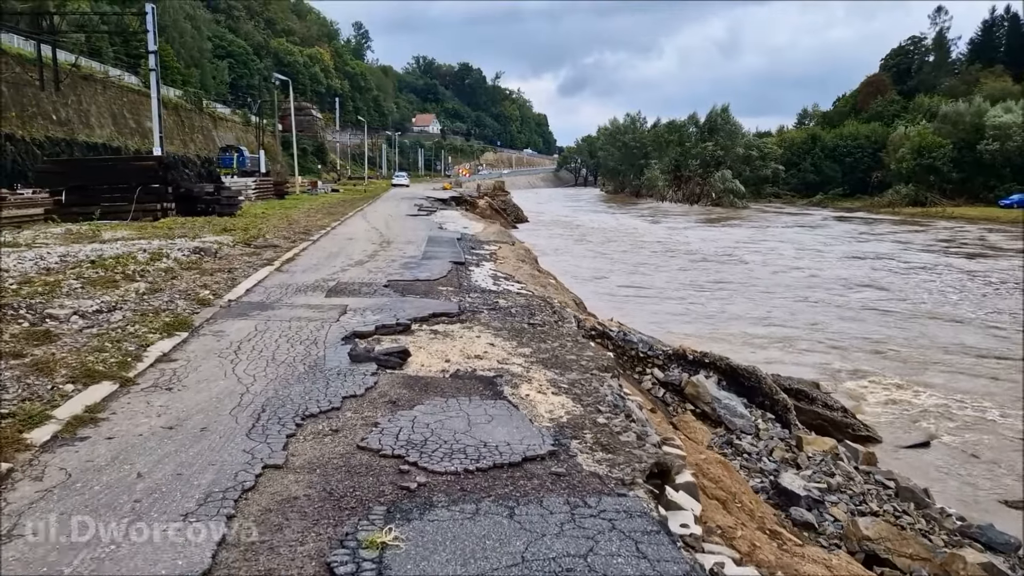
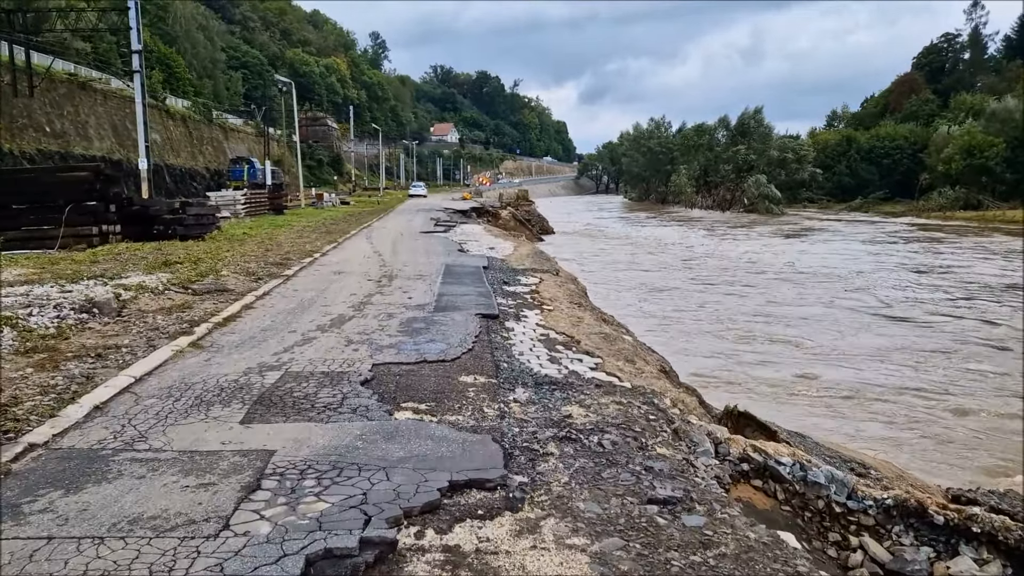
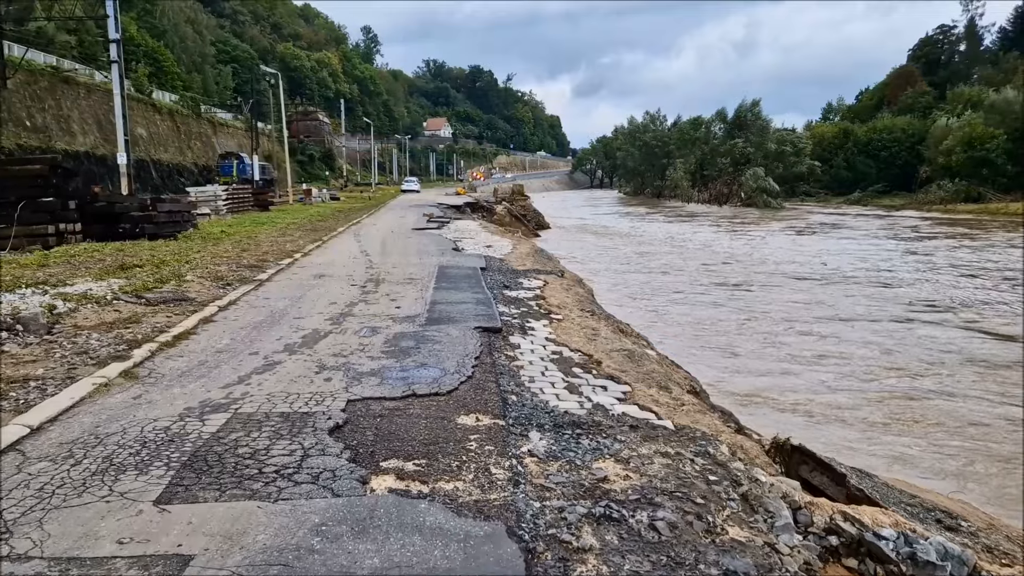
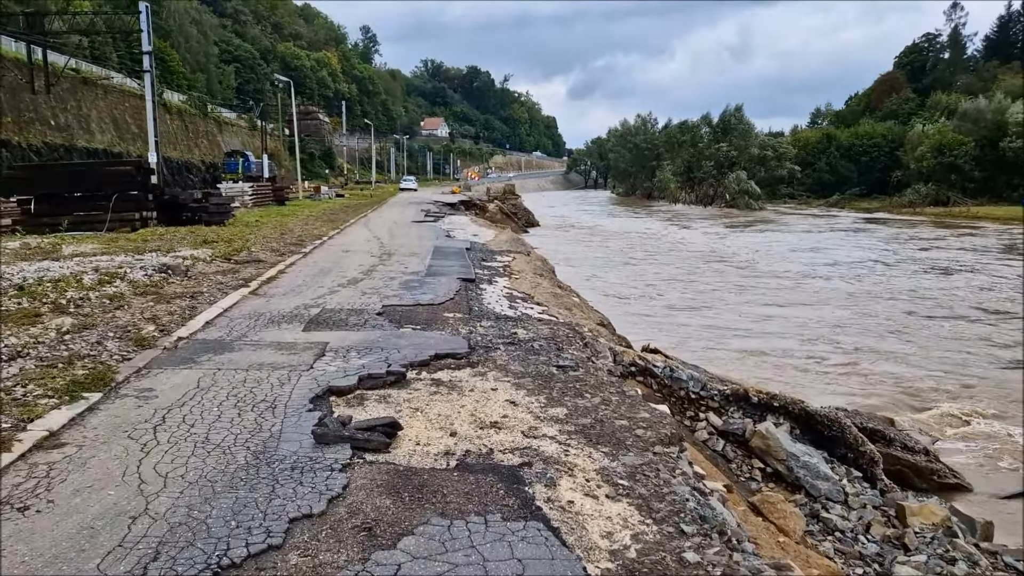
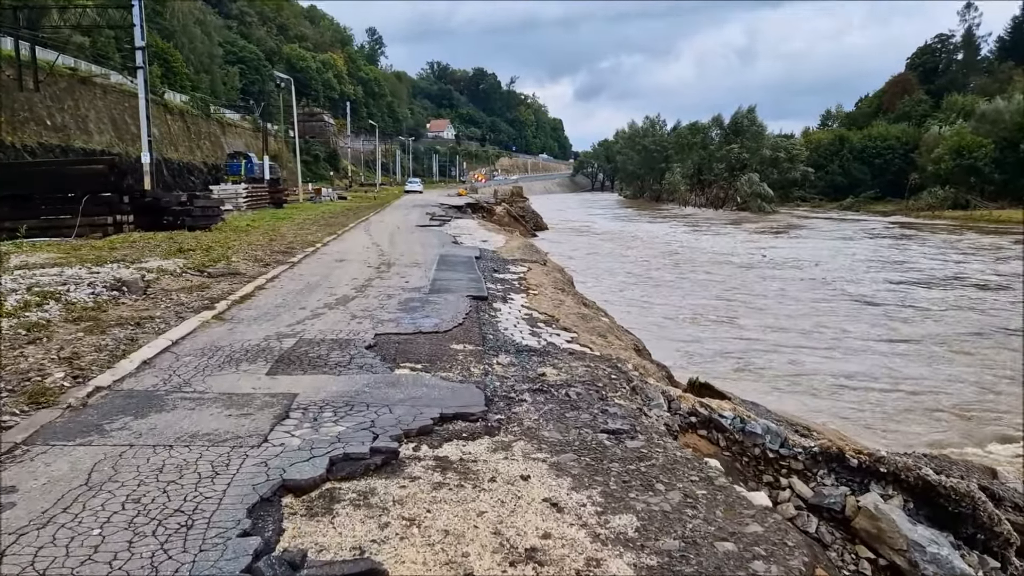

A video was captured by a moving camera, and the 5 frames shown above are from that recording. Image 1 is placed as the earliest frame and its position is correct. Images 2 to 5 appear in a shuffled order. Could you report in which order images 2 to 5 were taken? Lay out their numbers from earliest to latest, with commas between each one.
4, 5, 2, 3
